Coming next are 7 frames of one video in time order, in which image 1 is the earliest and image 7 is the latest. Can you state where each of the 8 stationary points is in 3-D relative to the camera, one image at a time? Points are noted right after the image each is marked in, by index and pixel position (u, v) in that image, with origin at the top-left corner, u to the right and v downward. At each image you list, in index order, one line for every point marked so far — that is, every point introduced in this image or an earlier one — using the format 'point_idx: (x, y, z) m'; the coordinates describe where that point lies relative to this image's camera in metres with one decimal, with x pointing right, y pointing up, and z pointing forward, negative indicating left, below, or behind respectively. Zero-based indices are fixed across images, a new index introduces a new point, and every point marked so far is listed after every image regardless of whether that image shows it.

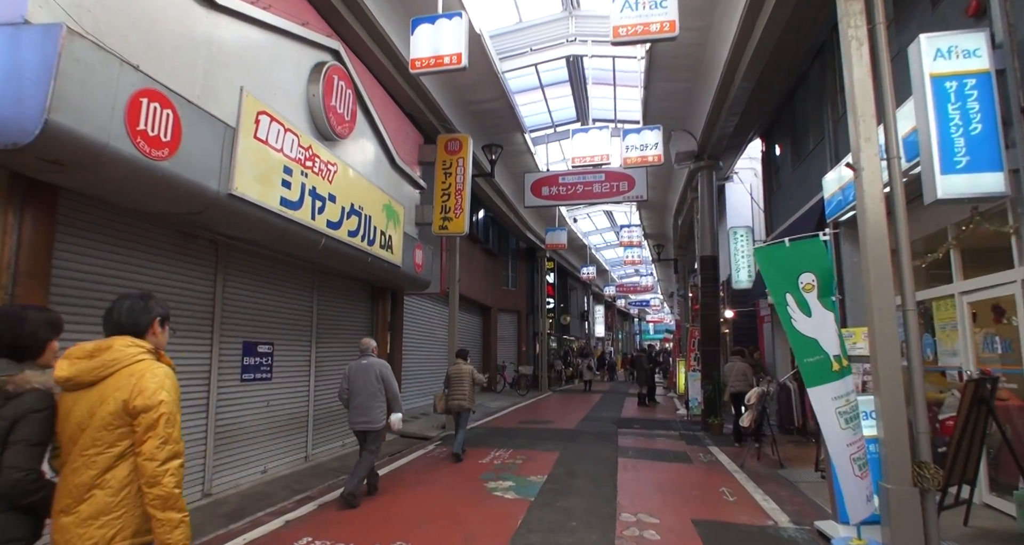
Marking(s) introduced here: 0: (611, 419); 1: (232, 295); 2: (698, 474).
0: (+2.3, -3.4, +13.3) m
1: (-3.1, -0.3, +6.3) m
2: (+2.4, -2.6, +7.4) m
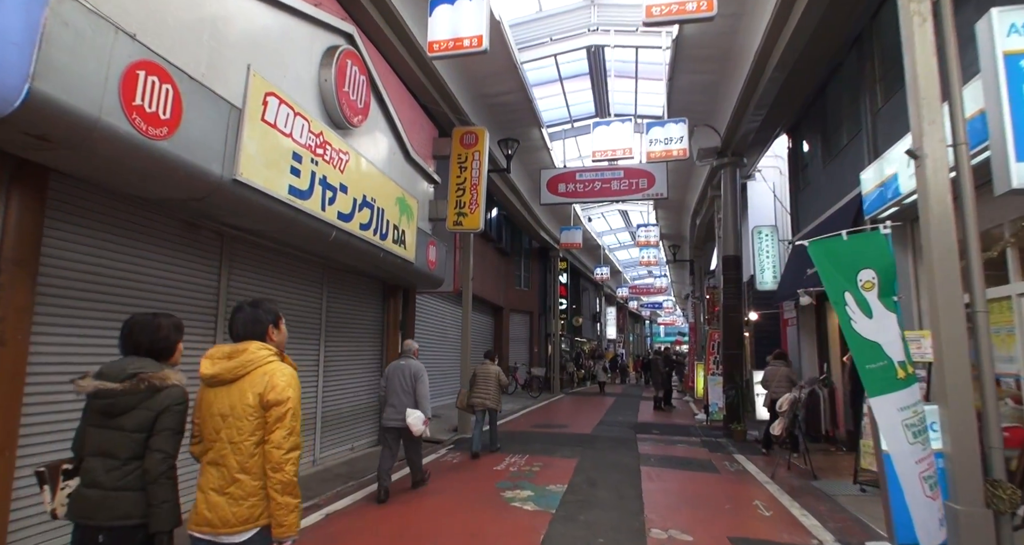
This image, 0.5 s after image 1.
0: (+2.6, -3.4, +12.9) m
1: (-2.9, -0.2, +6.0) m
2: (+2.6, -2.6, +7.0) m
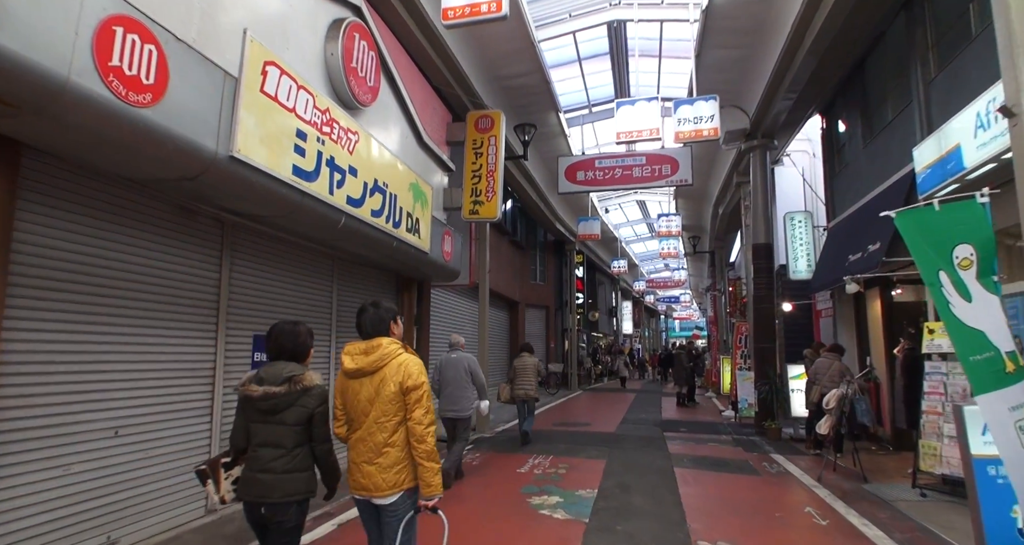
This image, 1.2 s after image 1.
0: (+3.0, -3.2, +12.3) m
1: (-2.6, -0.1, +5.6) m
2: (+2.9, -2.4, +6.4) m
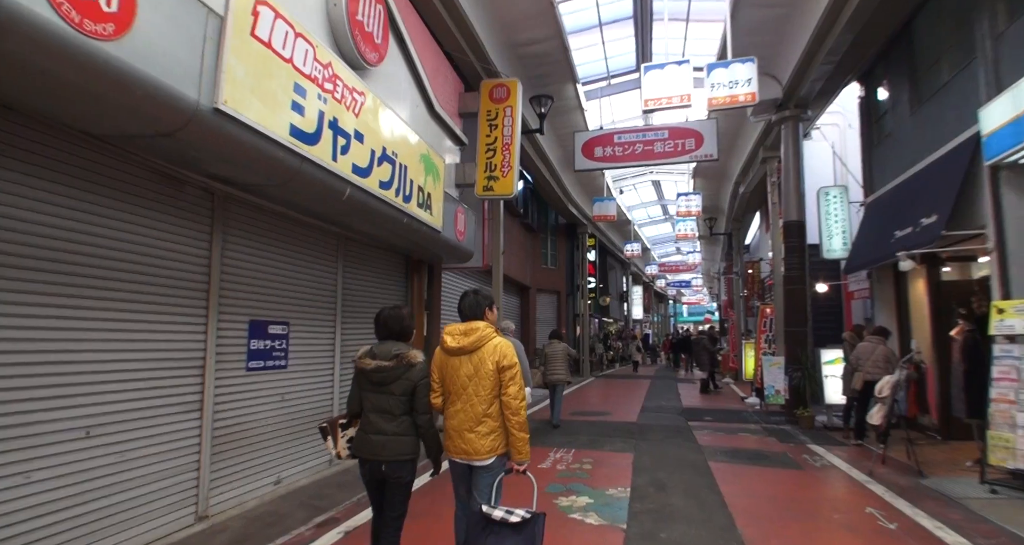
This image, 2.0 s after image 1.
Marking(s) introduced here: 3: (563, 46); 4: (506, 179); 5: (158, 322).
0: (+3.3, -2.8, +11.8) m
1: (-2.4, +0.1, +5.0) m
2: (+3.2, -2.2, +5.9) m
3: (+0.8, +3.7, +9.5) m
4: (-0.1, +1.4, +8.5) m
5: (-2.6, -0.4, +4.2) m
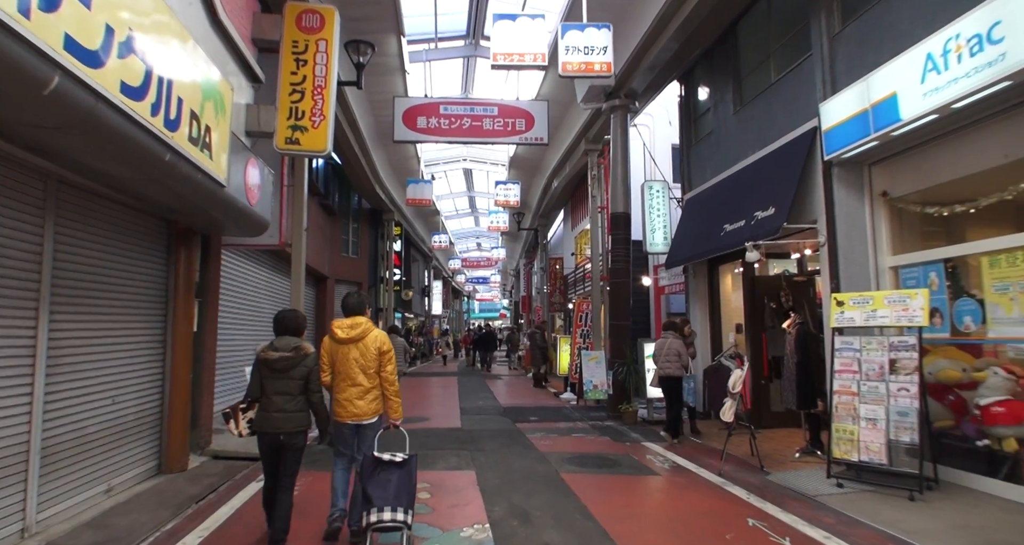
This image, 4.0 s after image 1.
0: (-0.3, -2.6, +10.9) m
1: (-3.2, +0.4, +2.5) m
2: (+1.6, -2.0, +5.3) m
3: (-1.7, +4.0, +7.9) m
4: (-2.2, +1.6, +6.6) m
5: (-3.1, -0.1, +1.7) m
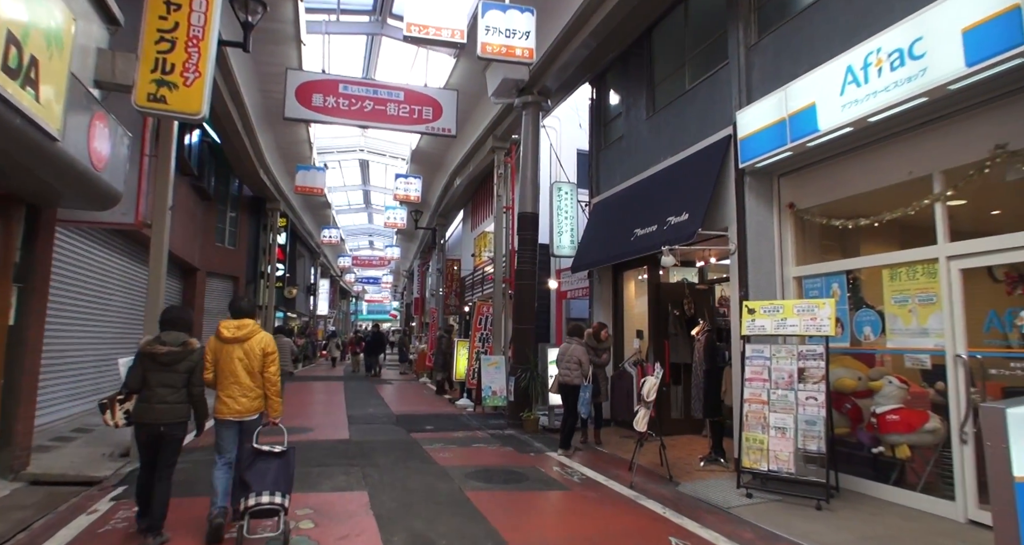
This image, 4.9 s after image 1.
0: (-2.2, -2.6, +10.1) m
1: (-3.4, +0.6, +1.4) m
2: (+0.8, -2.0, +5.0) m
3: (-2.7, +4.1, +7.0) m
4: (-3.1, +1.8, +5.6) m
5: (-3.1, +0.1, +0.6) m
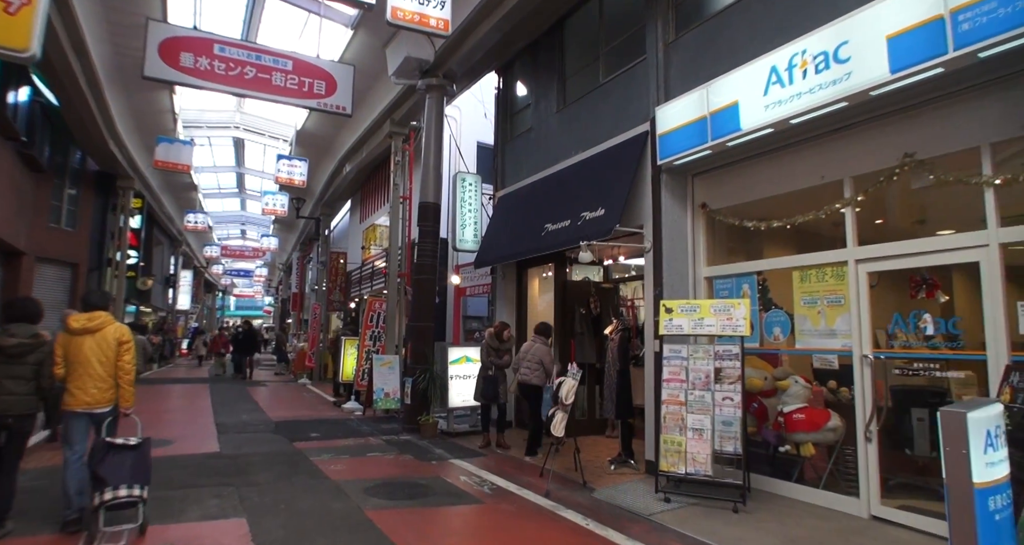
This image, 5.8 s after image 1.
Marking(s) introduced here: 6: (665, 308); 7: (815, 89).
0: (-3.9, -2.4, +9.0) m
1: (-3.2, +0.7, +0.2) m
2: (+0.1, -2.0, +4.5) m
3: (-3.6, +4.2, +5.8) m
4: (-3.7, +1.9, +4.3) m
5: (-2.8, +0.2, -0.5) m
6: (+1.5, -0.4, +5.8) m
7: (+2.4, +1.4, +4.5) m
